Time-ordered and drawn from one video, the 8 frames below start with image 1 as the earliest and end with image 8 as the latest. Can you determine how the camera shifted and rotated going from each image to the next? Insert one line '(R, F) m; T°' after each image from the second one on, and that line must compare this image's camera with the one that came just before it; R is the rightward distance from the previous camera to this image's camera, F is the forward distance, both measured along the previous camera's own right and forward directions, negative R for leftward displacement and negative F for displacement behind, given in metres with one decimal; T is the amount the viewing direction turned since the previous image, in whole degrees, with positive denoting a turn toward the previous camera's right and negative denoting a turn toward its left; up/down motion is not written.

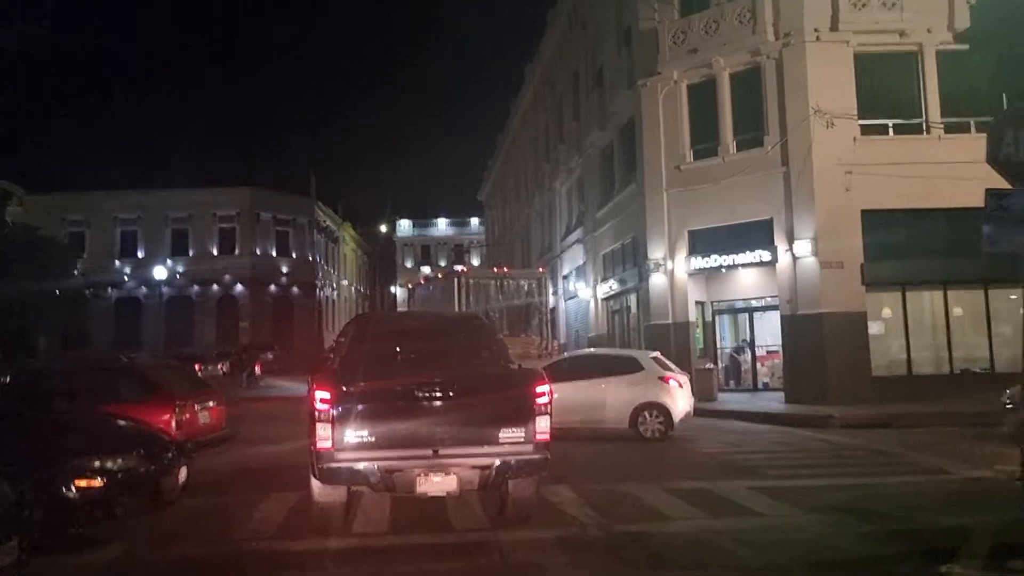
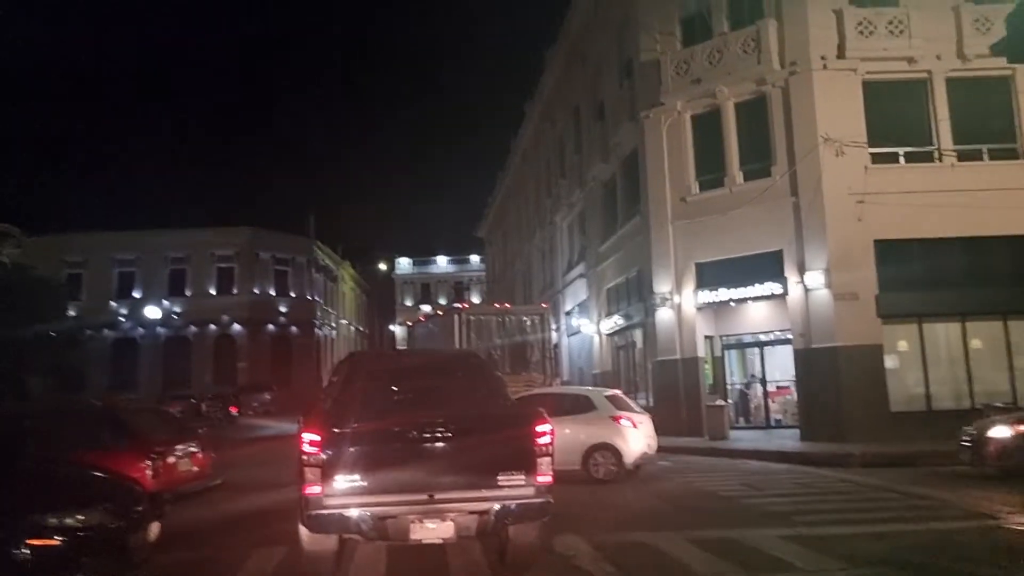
(-0.1, +0.7) m; 0°
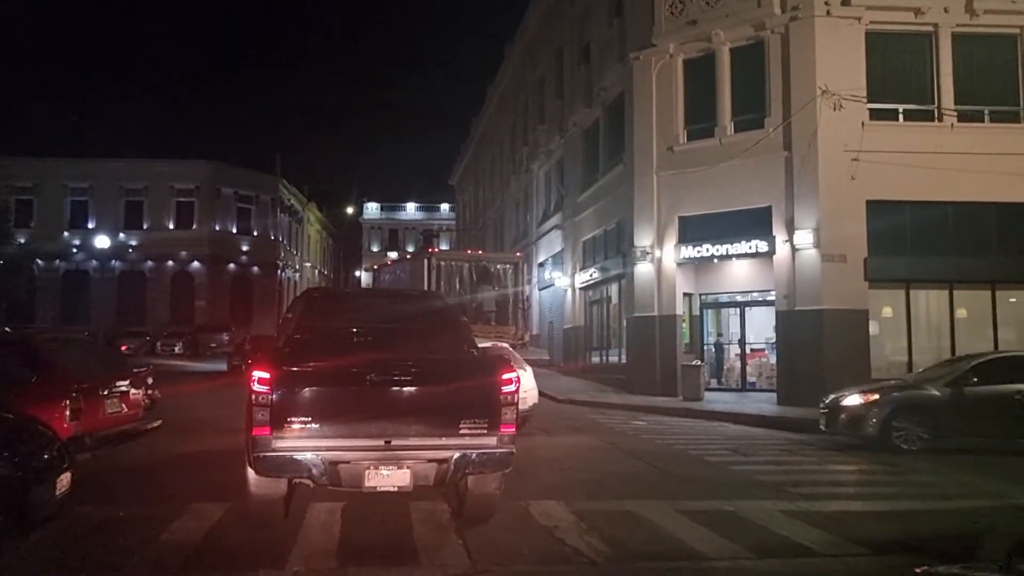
(-0.2, +1.2) m; +2°
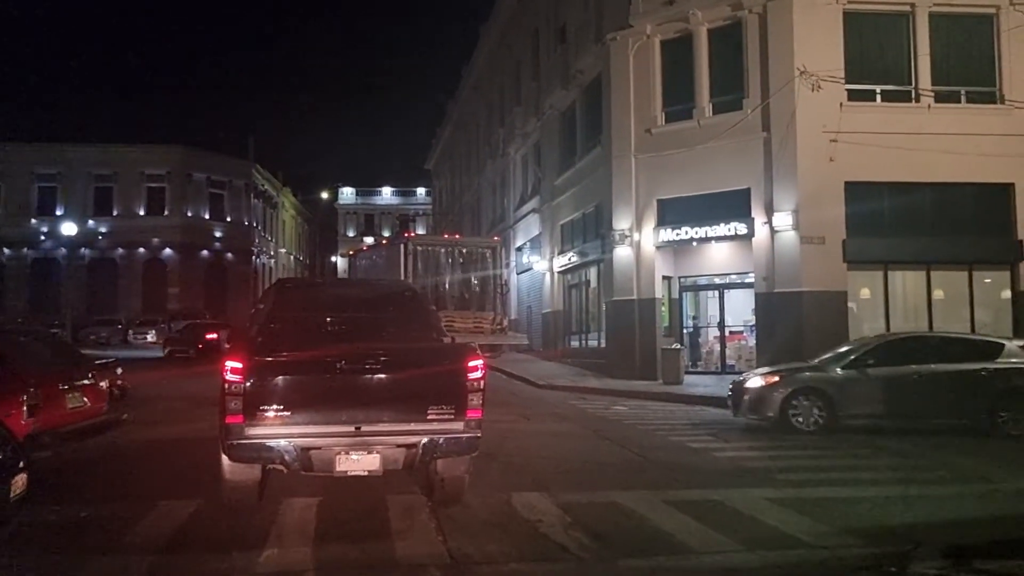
(0.0, +0.2) m; +2°
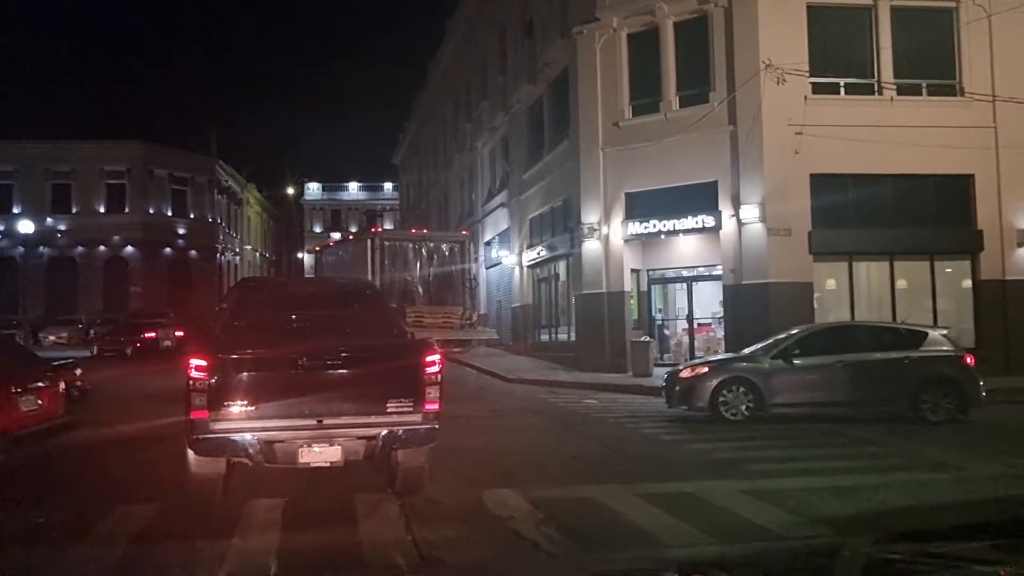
(0.0, +0.1) m; +2°
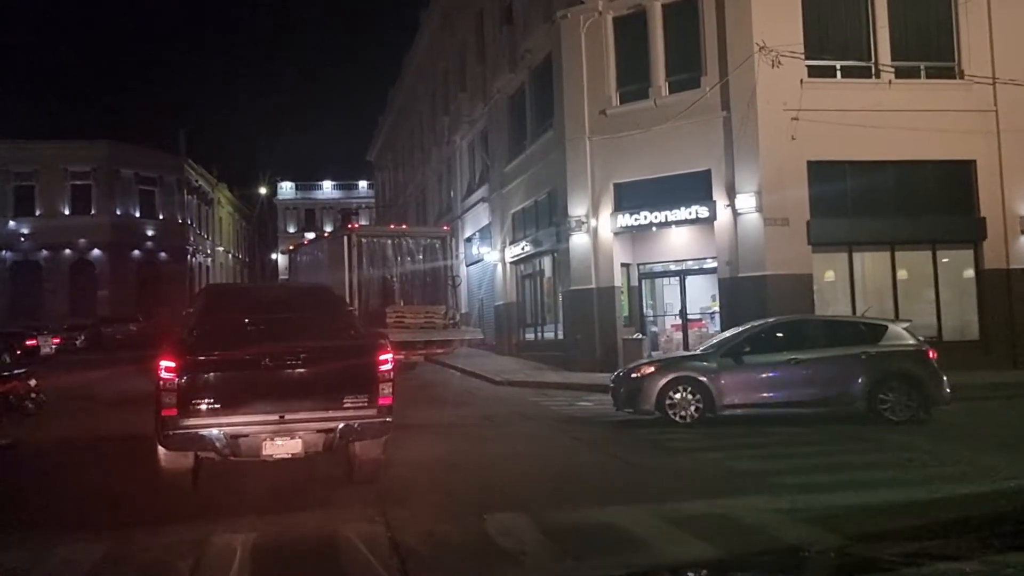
(-0.2, +1.1) m; +2°
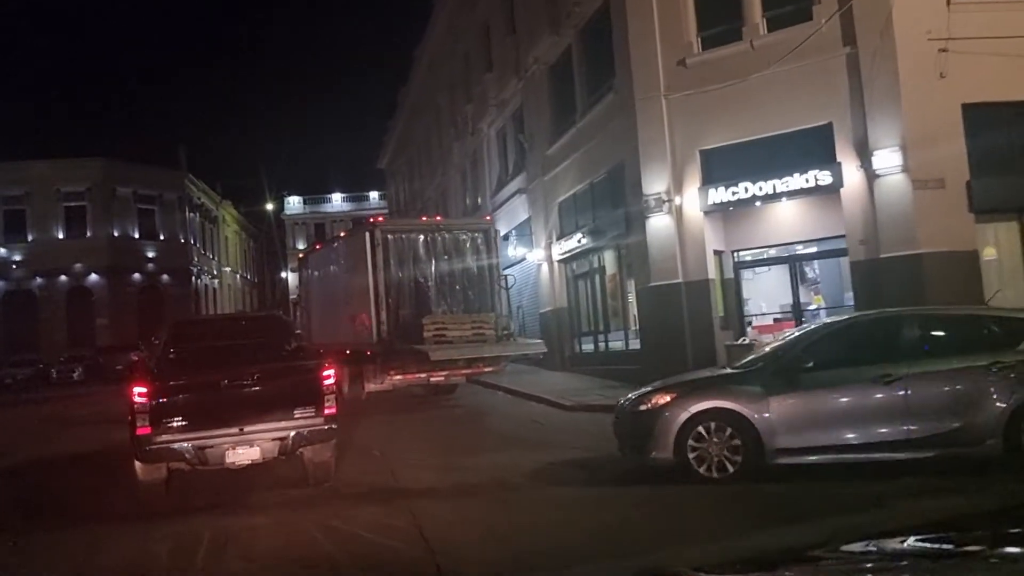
(-1.1, +4.4) m; -1°
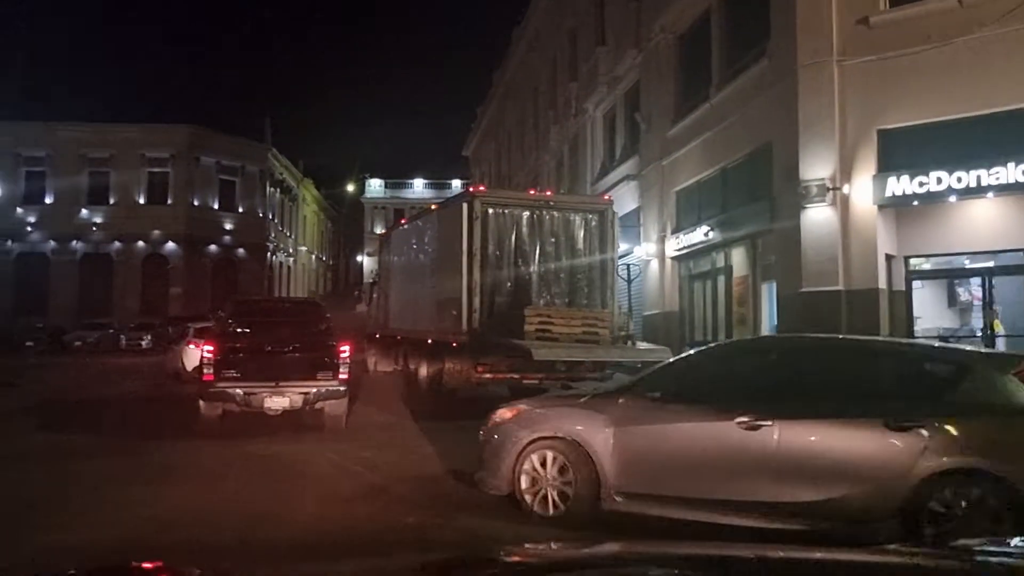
(-0.9, +2.8) m; -5°
